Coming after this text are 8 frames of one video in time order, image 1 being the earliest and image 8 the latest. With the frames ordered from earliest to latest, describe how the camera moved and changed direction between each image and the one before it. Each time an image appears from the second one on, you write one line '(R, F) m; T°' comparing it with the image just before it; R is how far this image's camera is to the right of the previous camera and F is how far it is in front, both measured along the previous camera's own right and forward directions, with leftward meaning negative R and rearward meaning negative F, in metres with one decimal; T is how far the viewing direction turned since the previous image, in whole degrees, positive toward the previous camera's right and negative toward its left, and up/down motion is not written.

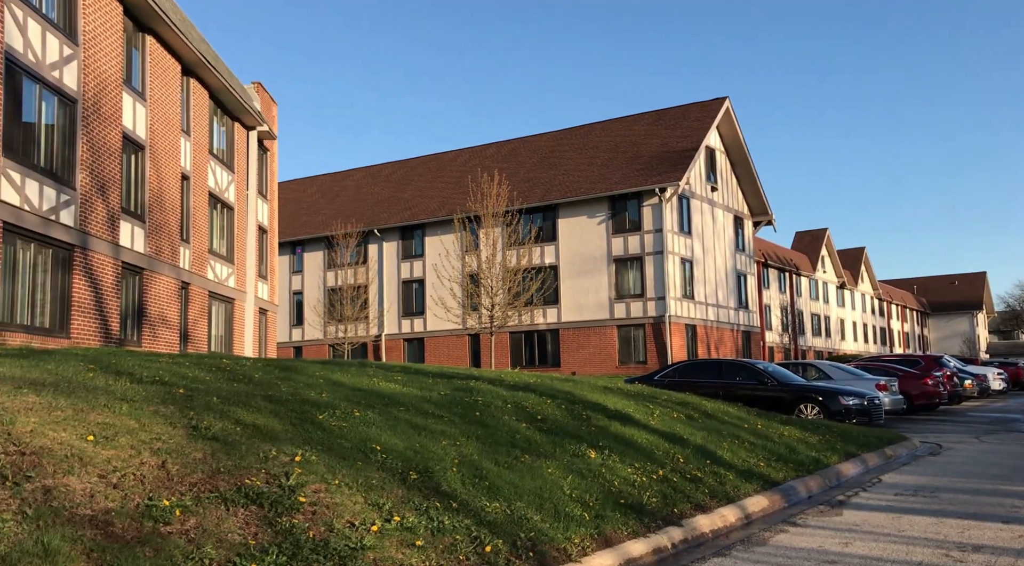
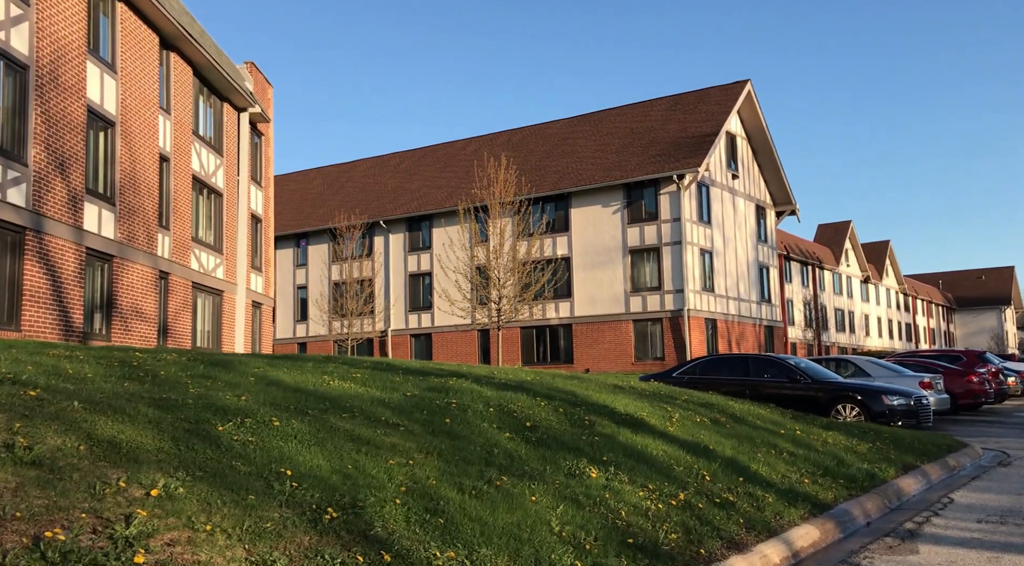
(+0.3, +1.7) m; -1°
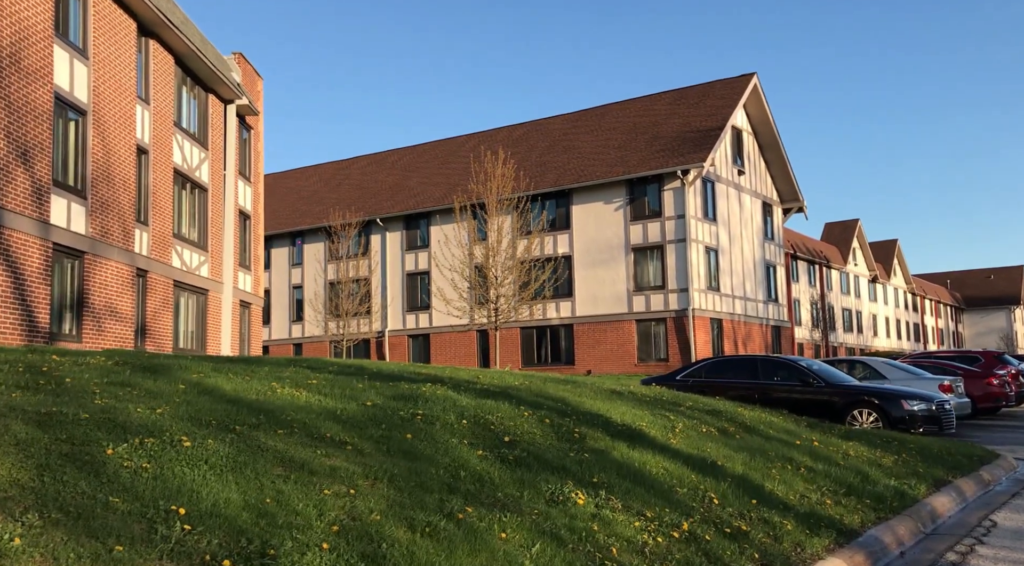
(+0.2, +1.0) m; 0°
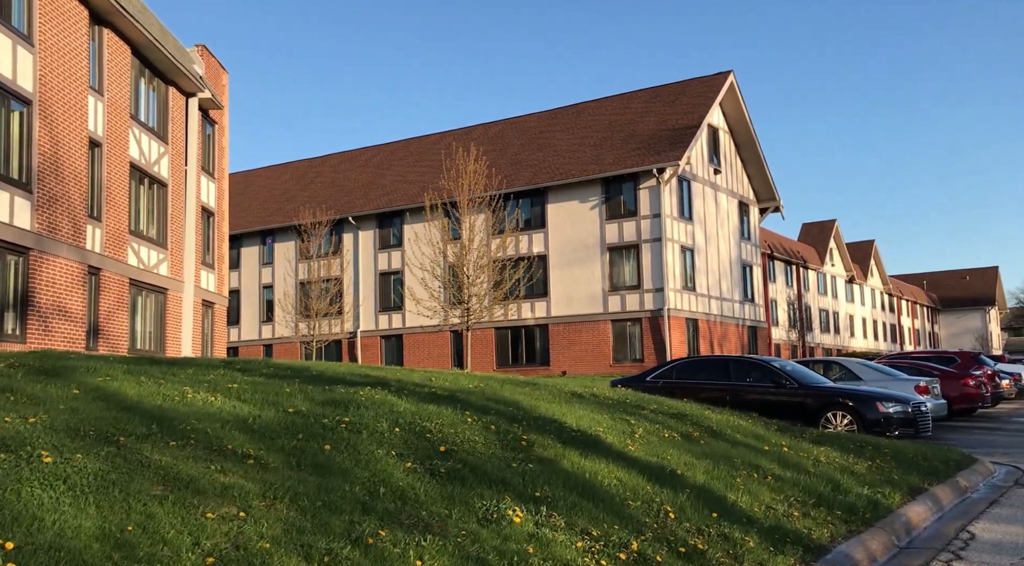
(+0.3, +0.5) m; +1°
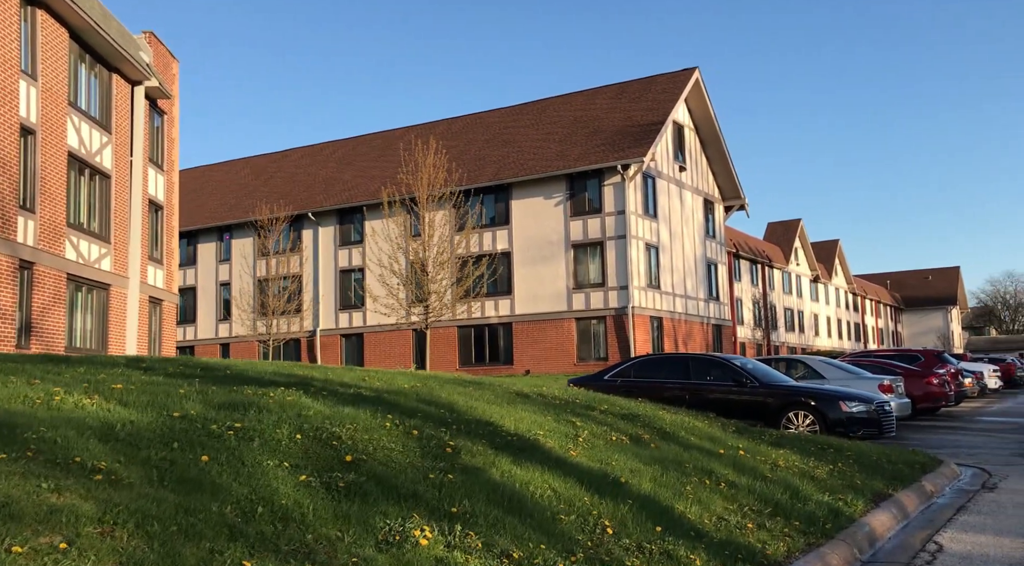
(+0.3, +0.6) m; +2°
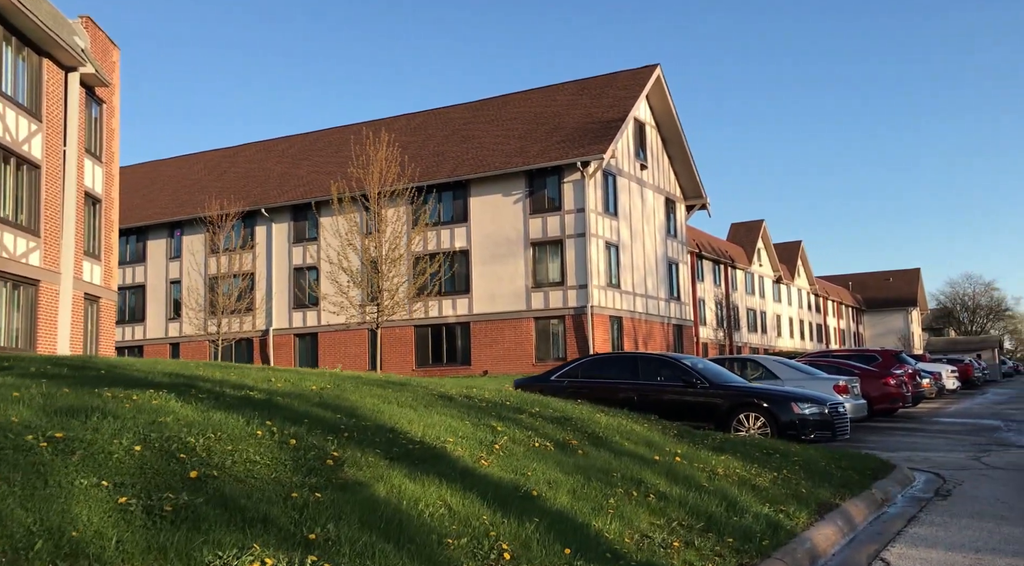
(+0.4, +0.7) m; +2°
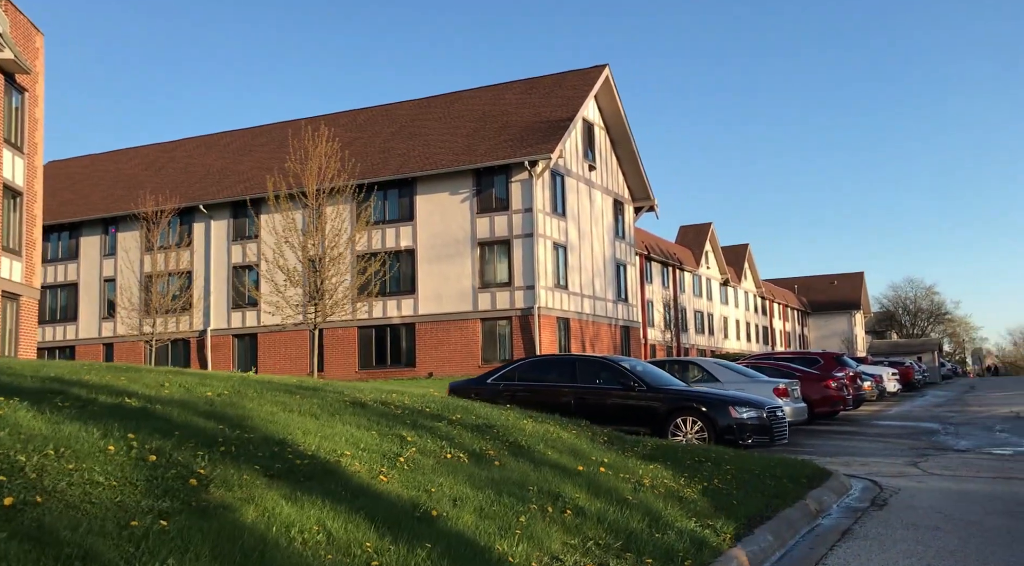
(+0.3, +0.5) m; +3°
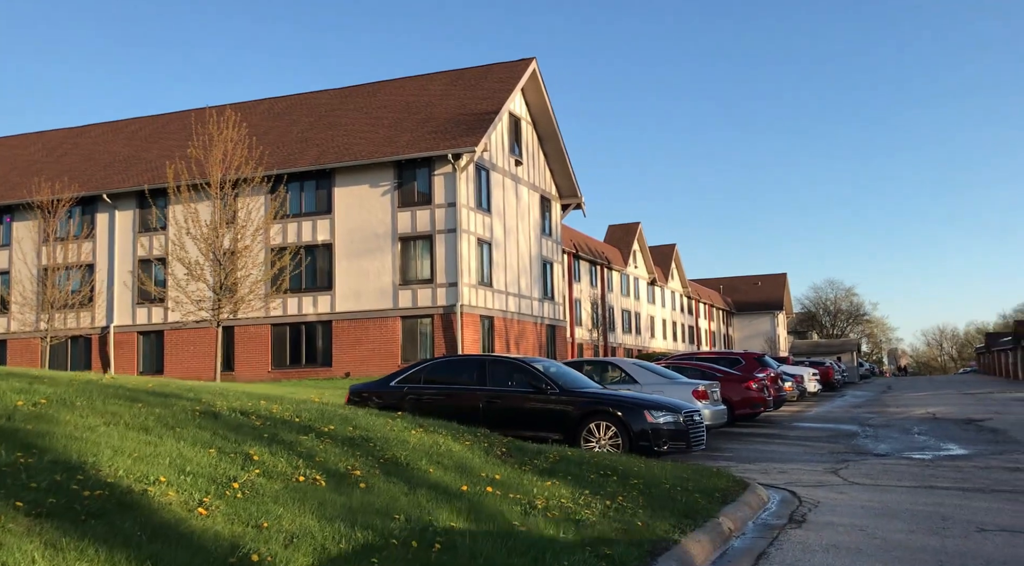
(+0.4, +0.9) m; +4°
